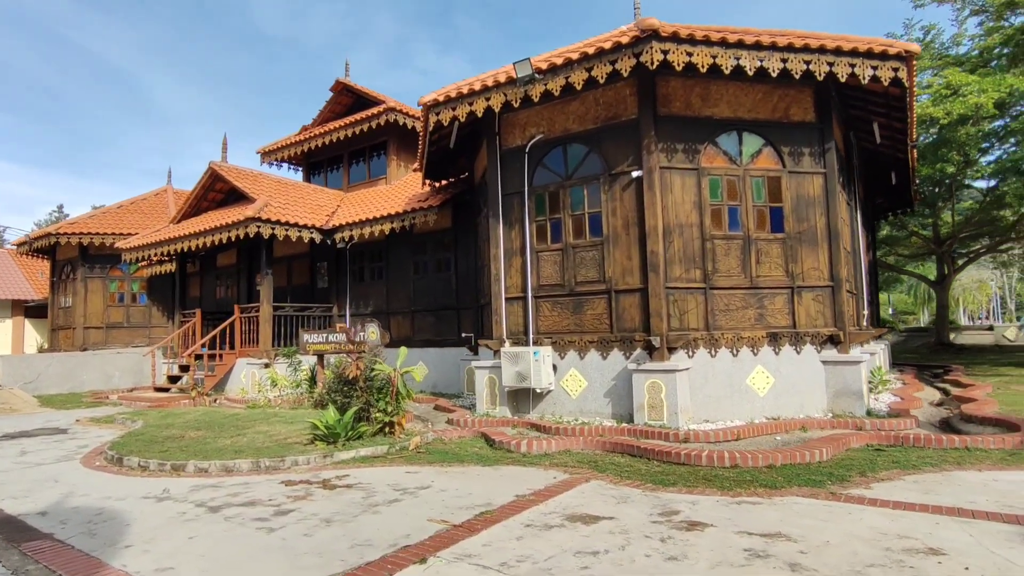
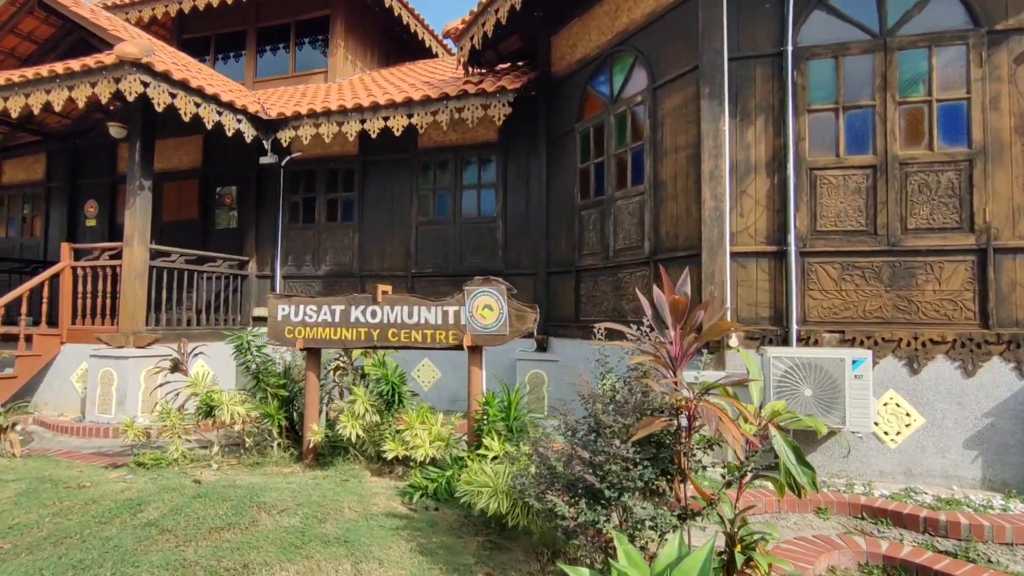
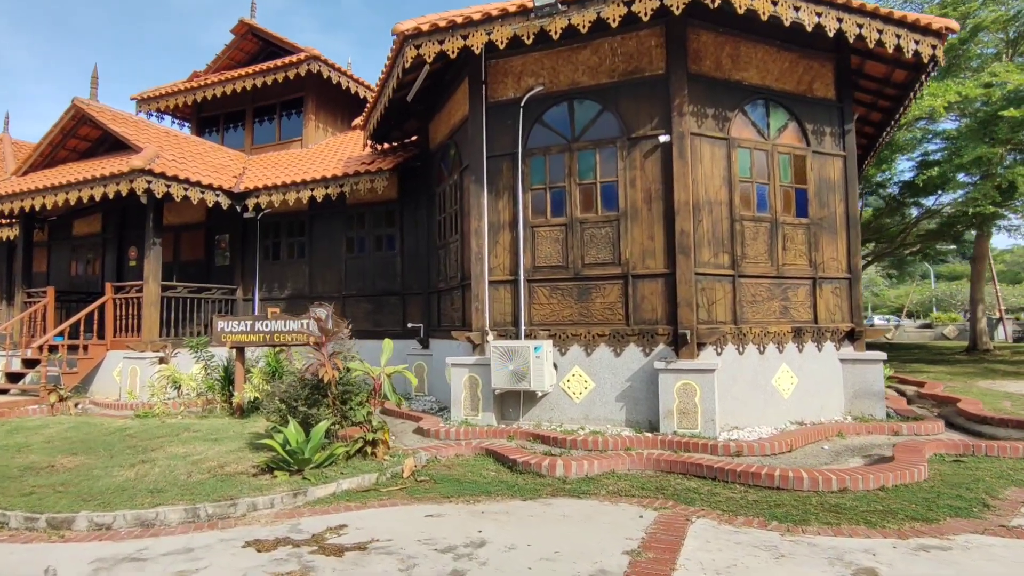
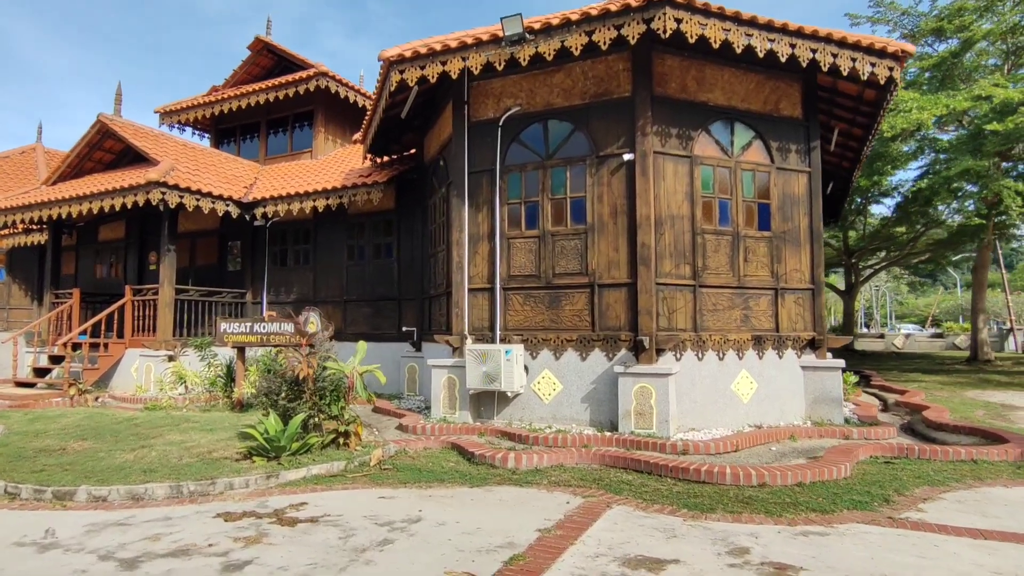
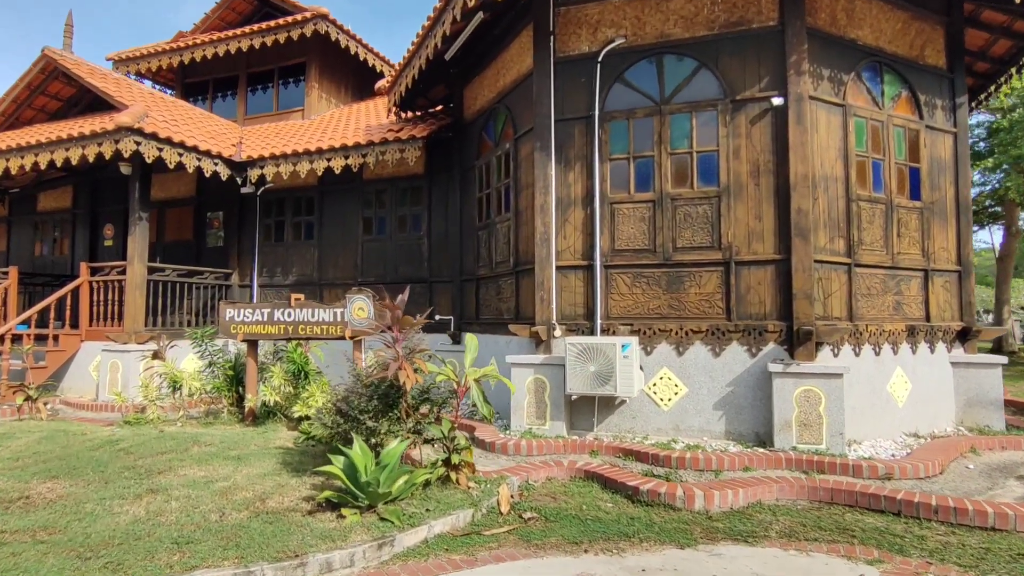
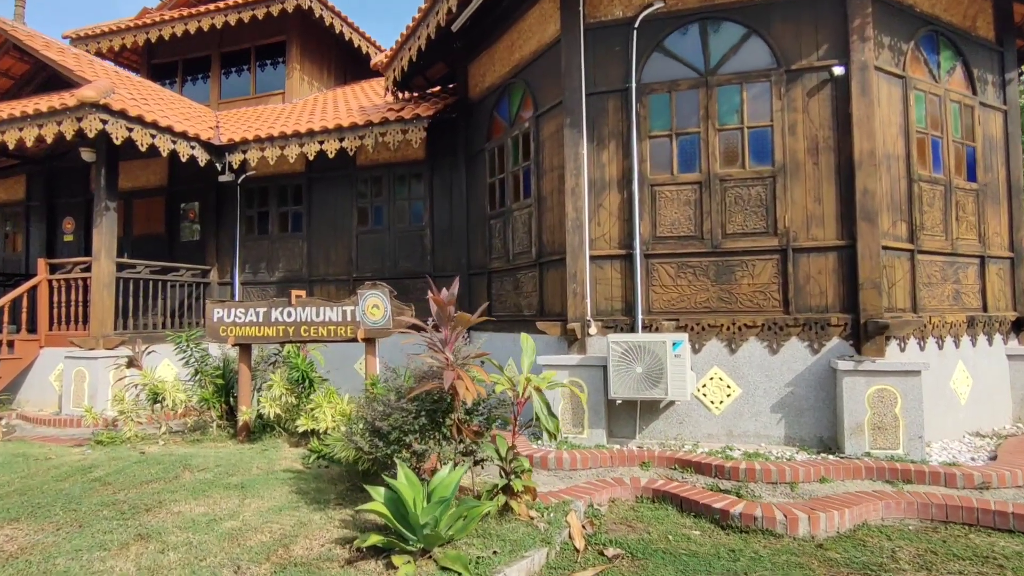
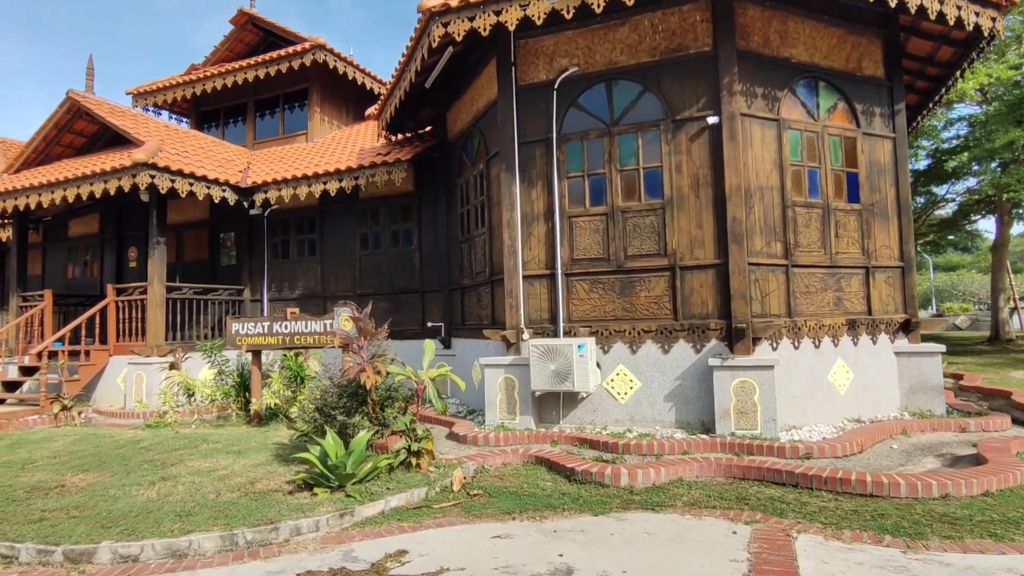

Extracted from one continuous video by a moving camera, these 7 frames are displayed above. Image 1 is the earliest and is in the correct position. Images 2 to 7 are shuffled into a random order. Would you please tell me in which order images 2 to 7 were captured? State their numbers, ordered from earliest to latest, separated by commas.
4, 3, 7, 5, 6, 2
